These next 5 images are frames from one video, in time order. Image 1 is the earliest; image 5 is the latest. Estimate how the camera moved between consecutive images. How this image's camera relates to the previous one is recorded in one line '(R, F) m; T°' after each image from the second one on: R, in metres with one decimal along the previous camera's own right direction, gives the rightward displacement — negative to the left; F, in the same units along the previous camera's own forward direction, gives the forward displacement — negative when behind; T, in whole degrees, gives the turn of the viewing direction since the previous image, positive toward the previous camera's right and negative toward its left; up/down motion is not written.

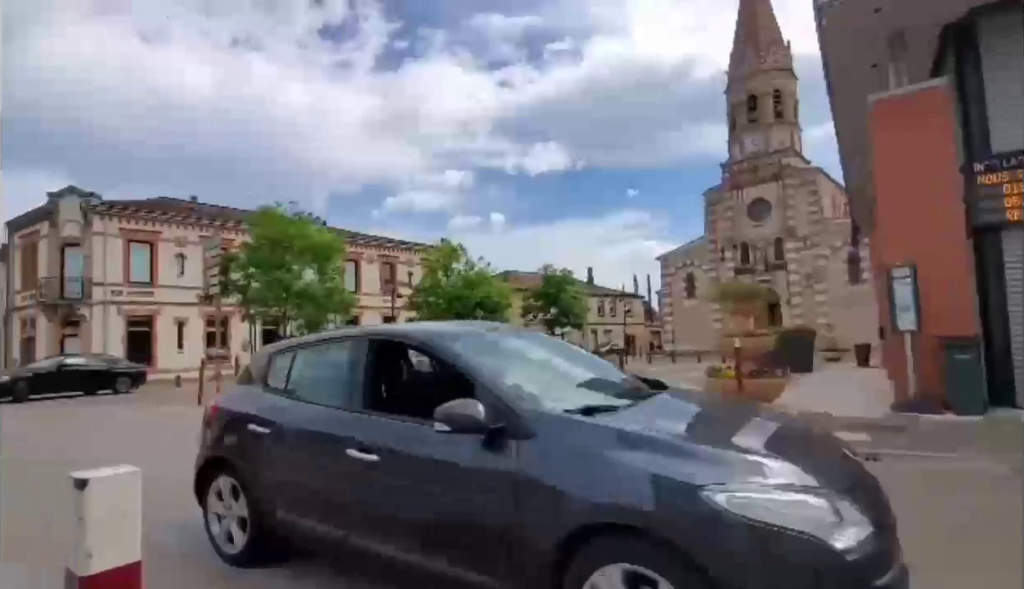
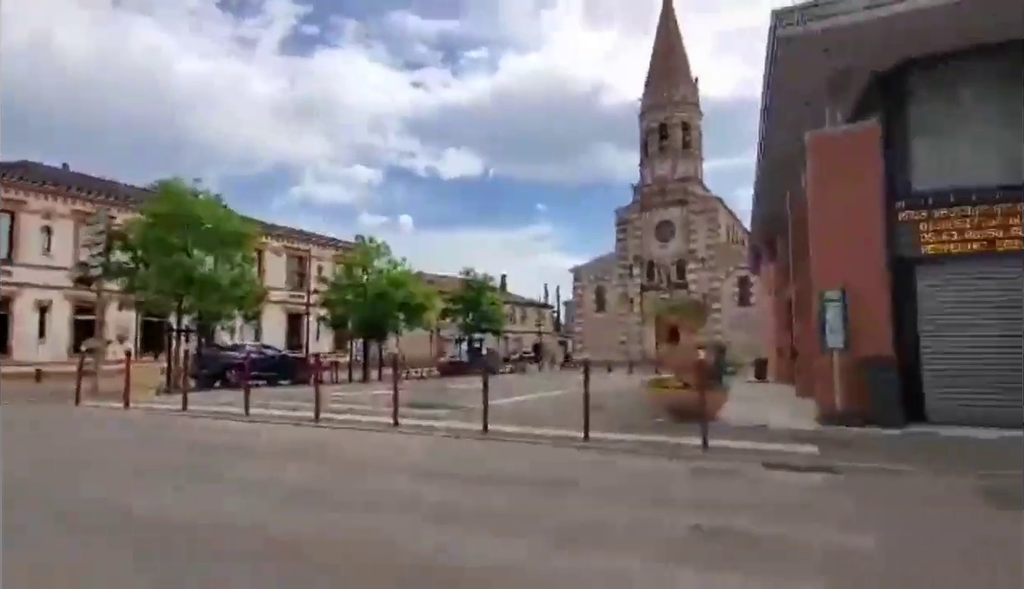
(-0.2, -0.2) m; +7°
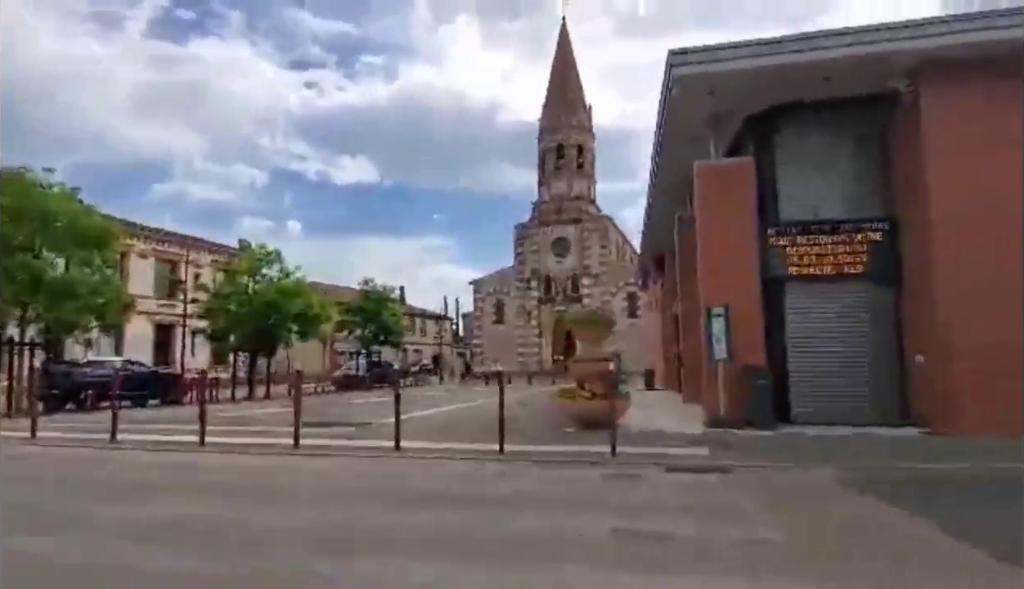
(-0.2, -0.2) m; +8°
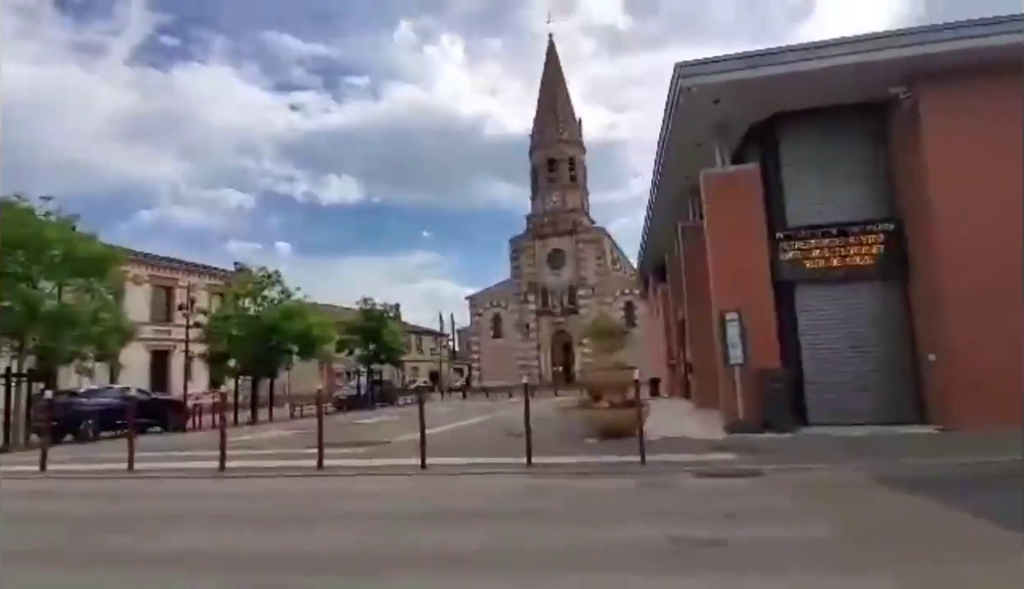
(-0.3, 0.0) m; +2°
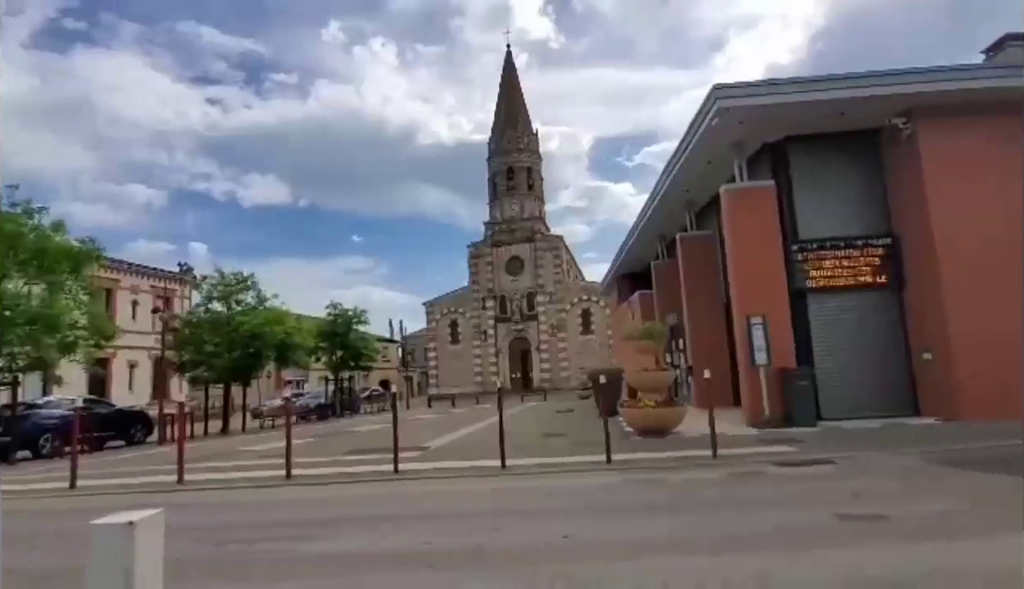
(-1.6, 0.0) m; +11°
